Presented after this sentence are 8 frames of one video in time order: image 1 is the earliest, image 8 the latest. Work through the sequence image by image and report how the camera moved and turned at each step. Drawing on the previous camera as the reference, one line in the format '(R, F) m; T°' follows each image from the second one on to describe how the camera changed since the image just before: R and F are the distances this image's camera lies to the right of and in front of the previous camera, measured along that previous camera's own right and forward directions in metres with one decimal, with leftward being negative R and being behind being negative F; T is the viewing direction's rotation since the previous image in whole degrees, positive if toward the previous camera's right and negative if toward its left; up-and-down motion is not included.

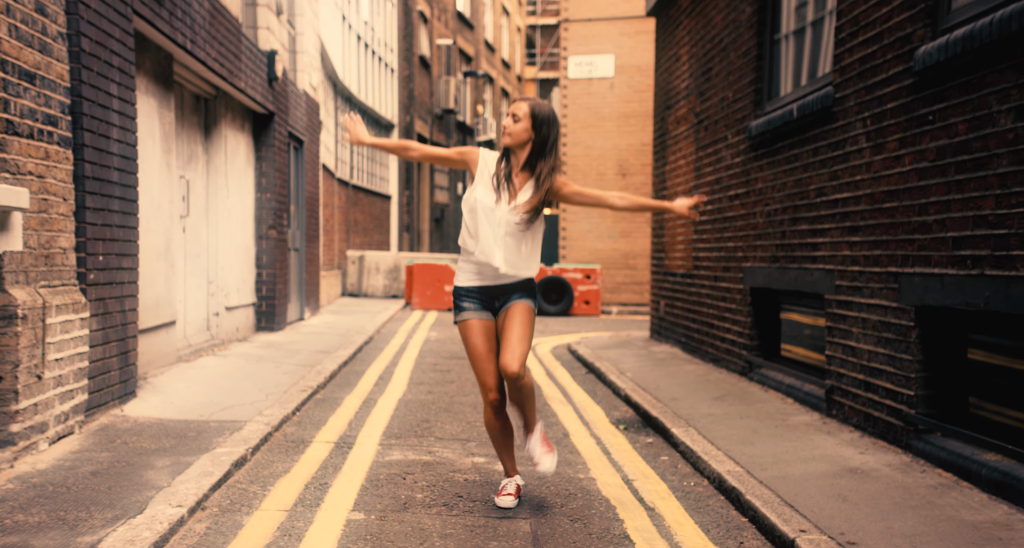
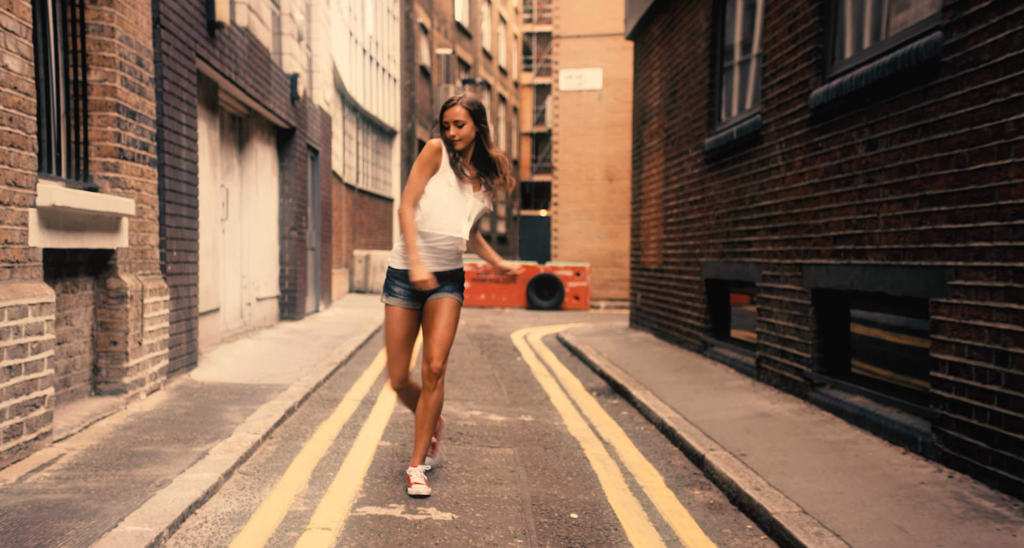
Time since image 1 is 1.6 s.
(+0.1, -1.6) m; 0°
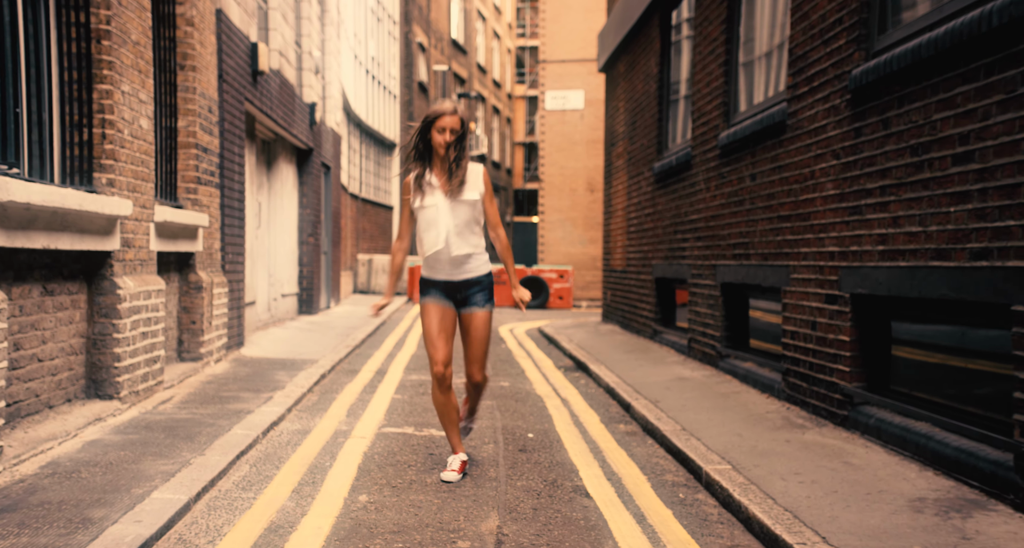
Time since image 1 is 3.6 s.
(+0.1, -2.2) m; 0°
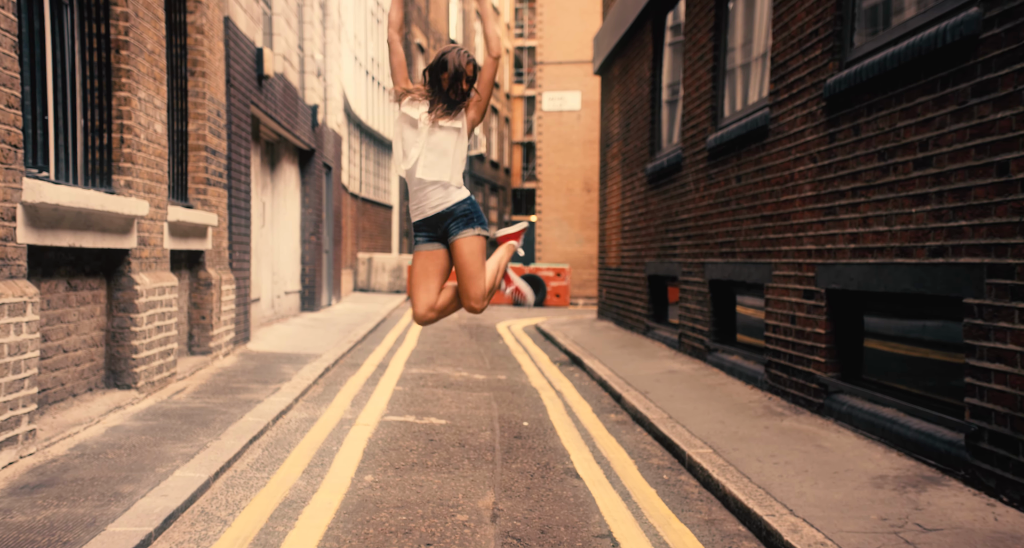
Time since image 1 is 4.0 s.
(0.0, -0.4) m; 0°
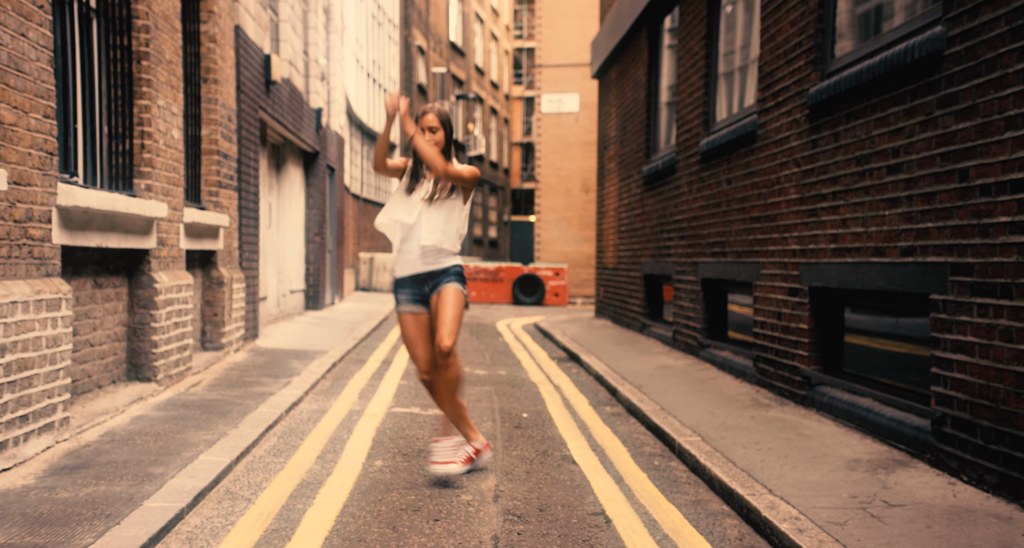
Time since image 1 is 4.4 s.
(0.0, -0.4) m; 0°
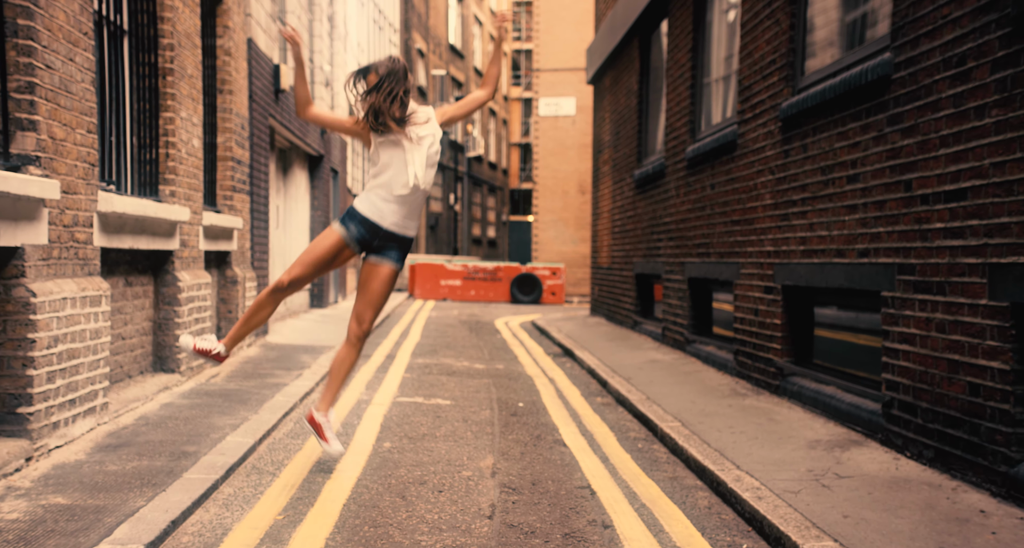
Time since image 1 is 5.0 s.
(0.0, -0.6) m; 0°
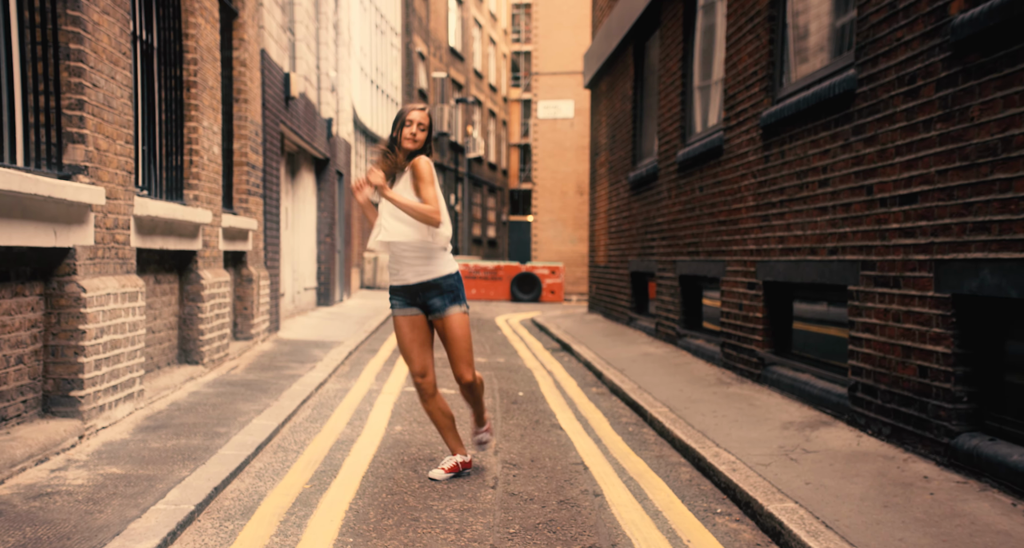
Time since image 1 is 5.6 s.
(0.0, -0.6) m; 0°
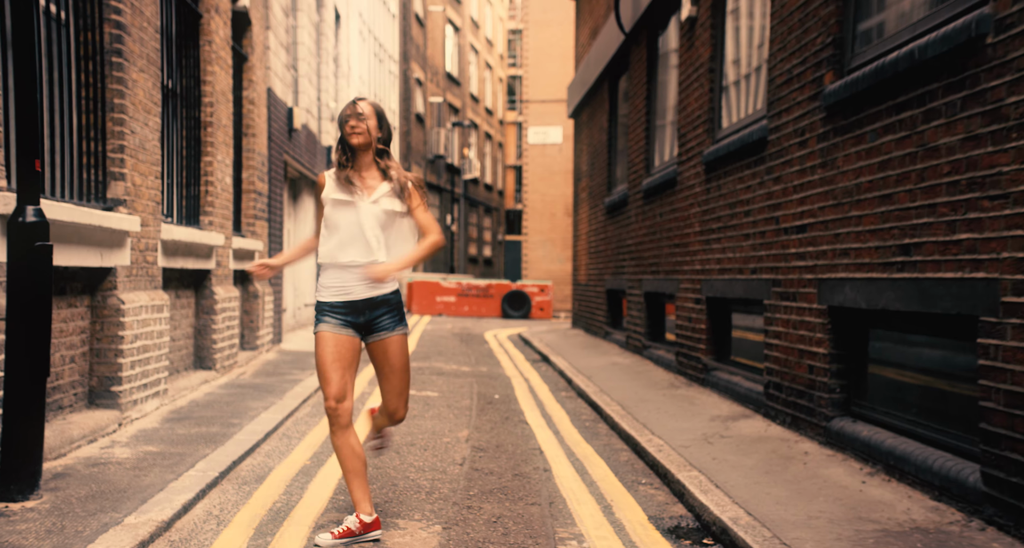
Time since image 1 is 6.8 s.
(+0.2, -1.1) m; 0°
